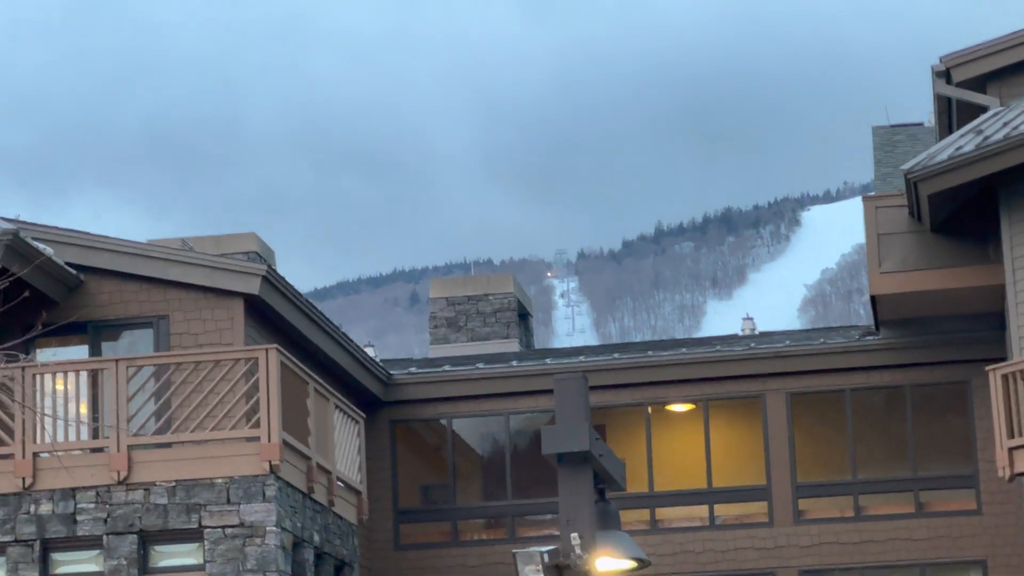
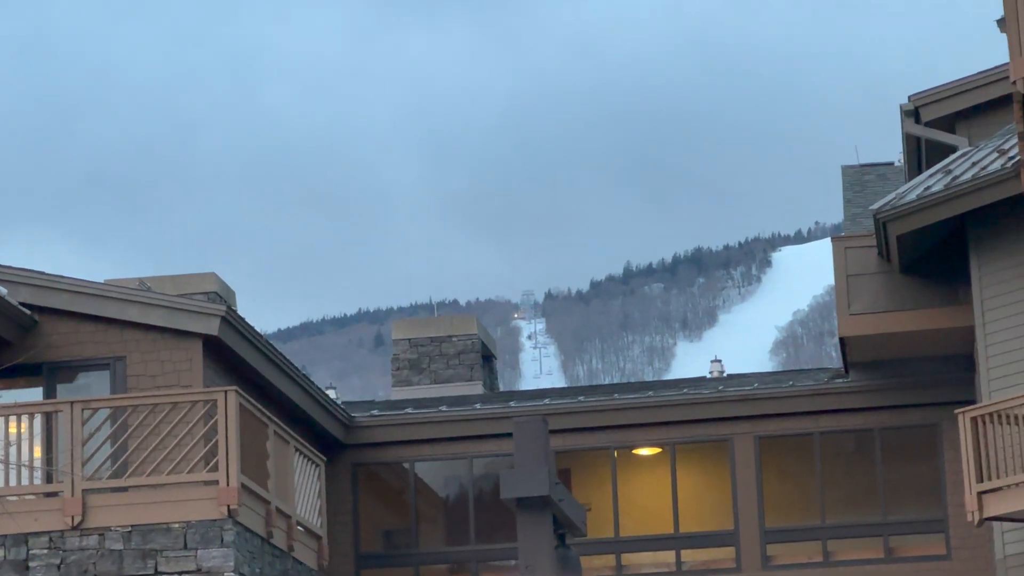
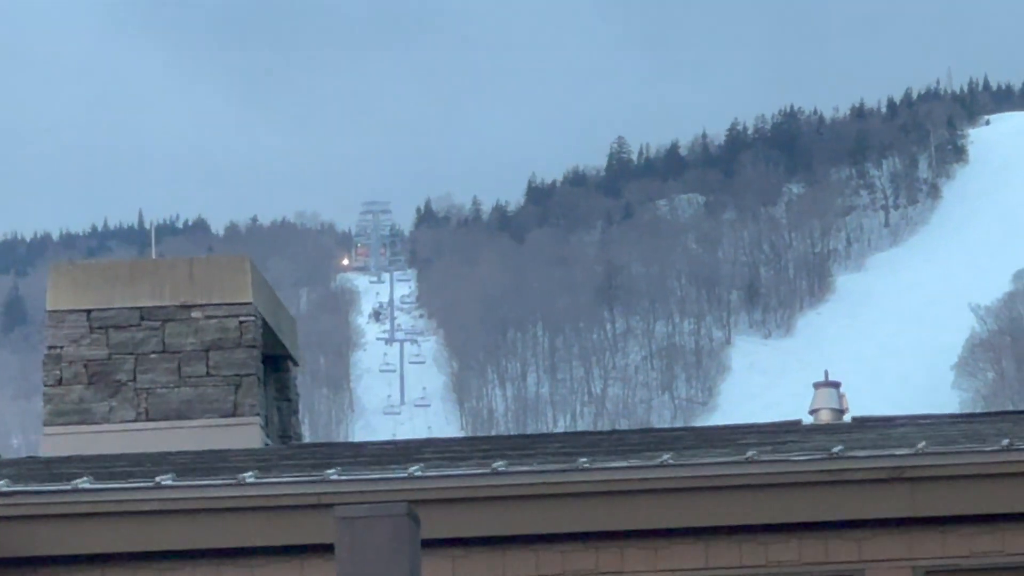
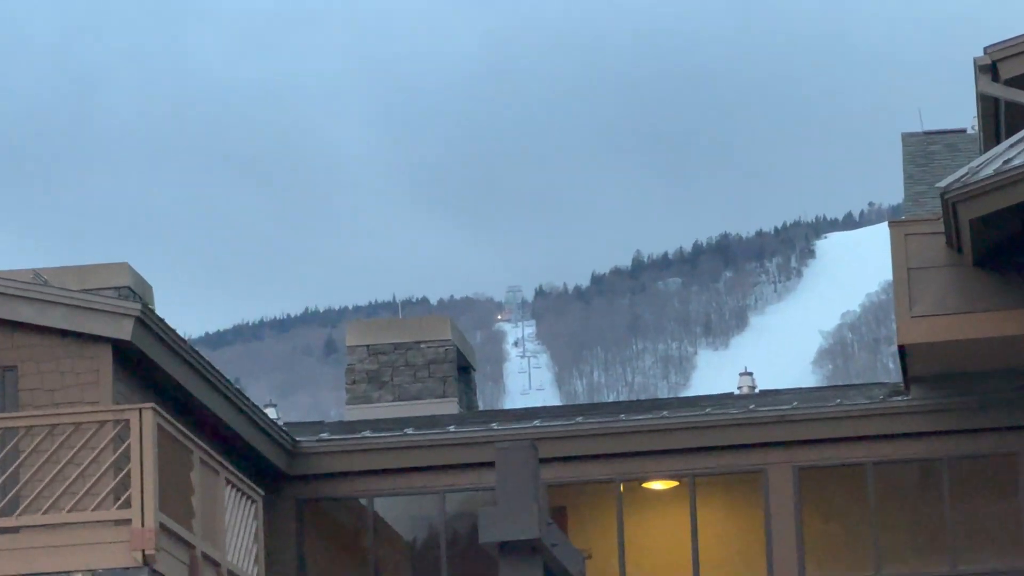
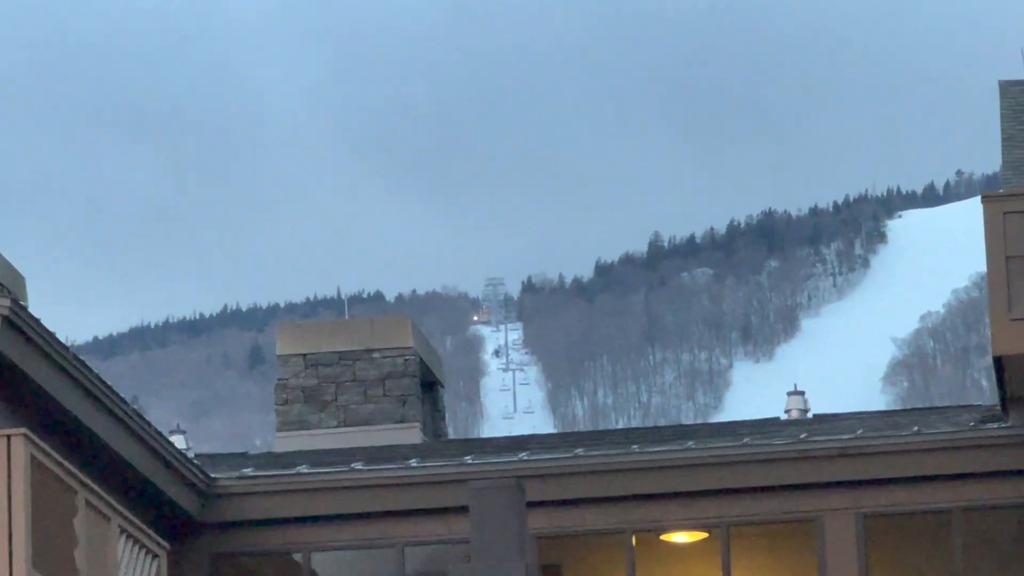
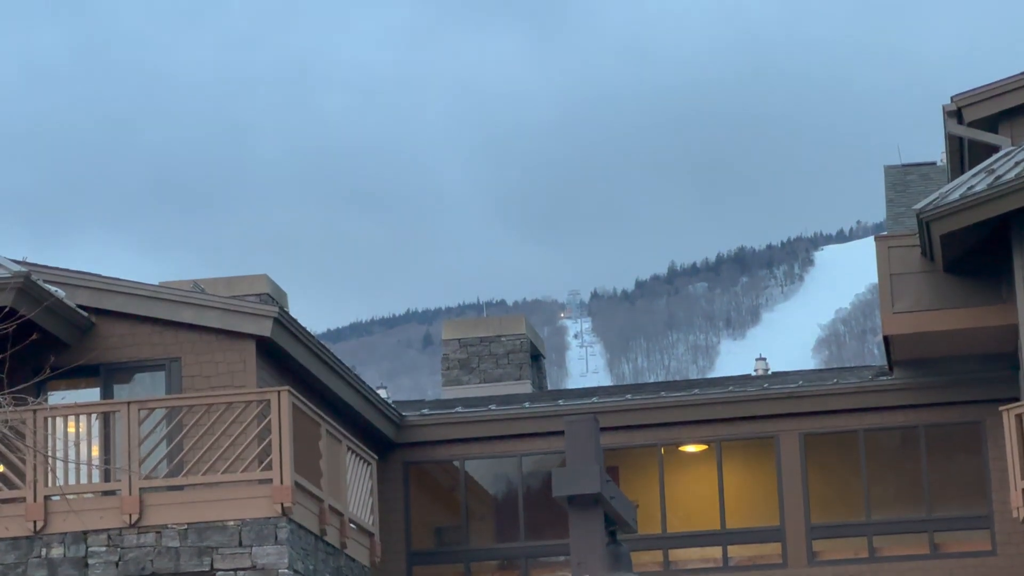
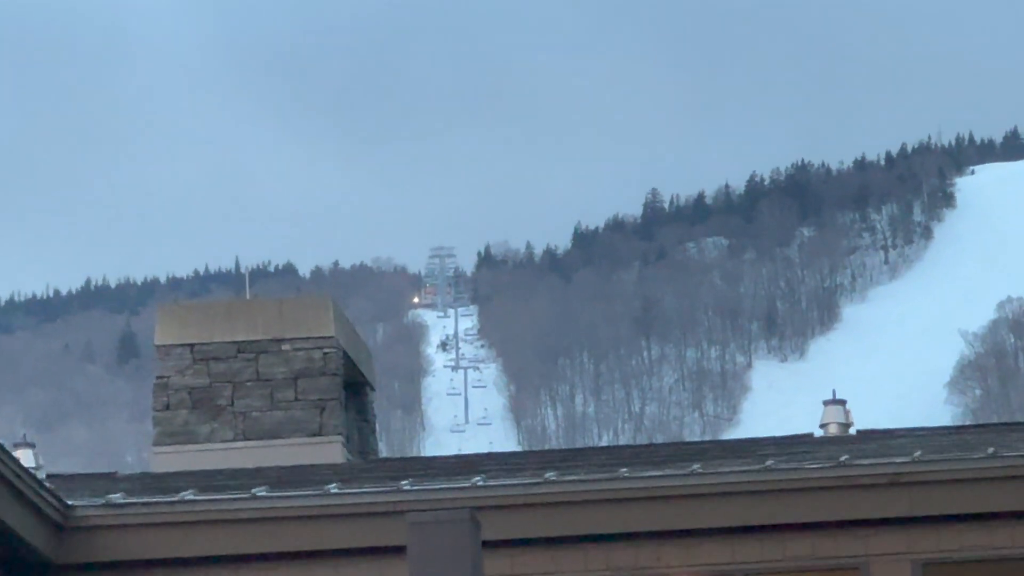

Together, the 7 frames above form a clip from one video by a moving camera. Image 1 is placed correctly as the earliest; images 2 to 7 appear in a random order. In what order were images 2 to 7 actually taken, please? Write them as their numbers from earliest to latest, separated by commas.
6, 2, 4, 5, 7, 3
